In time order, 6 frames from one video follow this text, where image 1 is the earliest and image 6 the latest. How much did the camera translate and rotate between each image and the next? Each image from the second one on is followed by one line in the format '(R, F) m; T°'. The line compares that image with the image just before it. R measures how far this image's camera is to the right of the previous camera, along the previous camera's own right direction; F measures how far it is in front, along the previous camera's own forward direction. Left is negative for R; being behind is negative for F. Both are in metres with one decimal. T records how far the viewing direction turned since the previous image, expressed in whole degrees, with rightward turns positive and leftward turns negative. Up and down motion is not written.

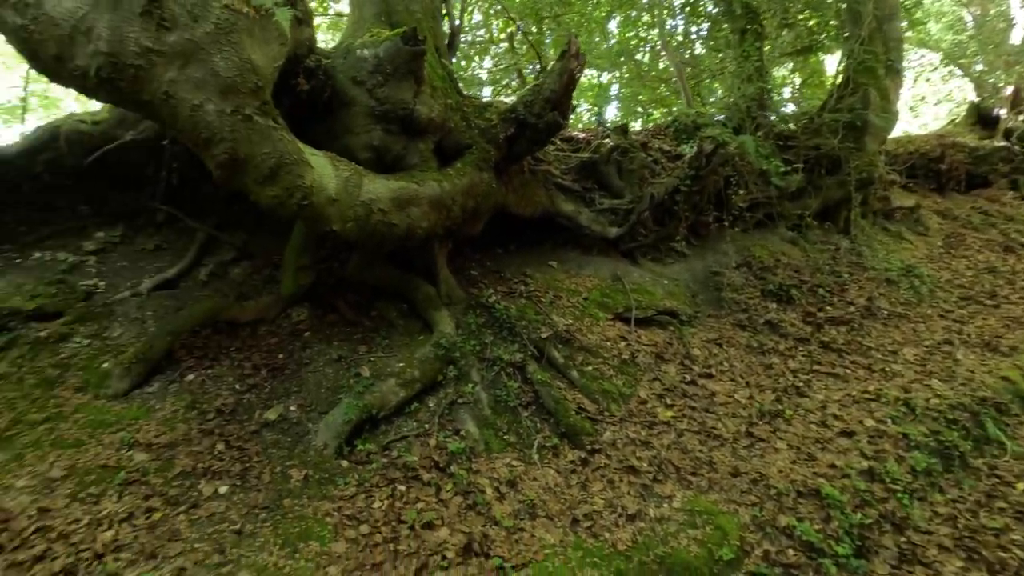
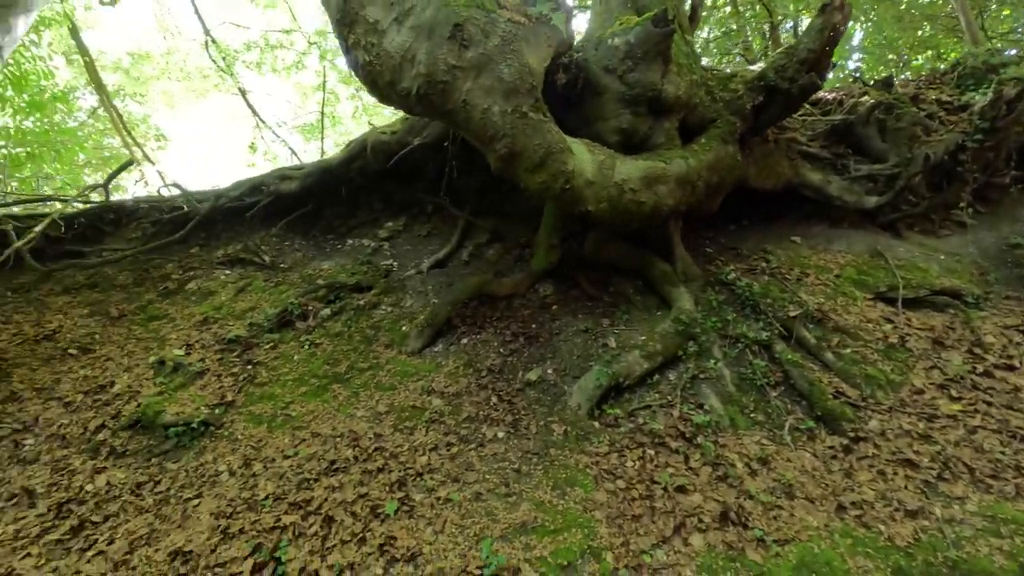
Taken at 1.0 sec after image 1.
(-0.4, -0.3) m; -21°
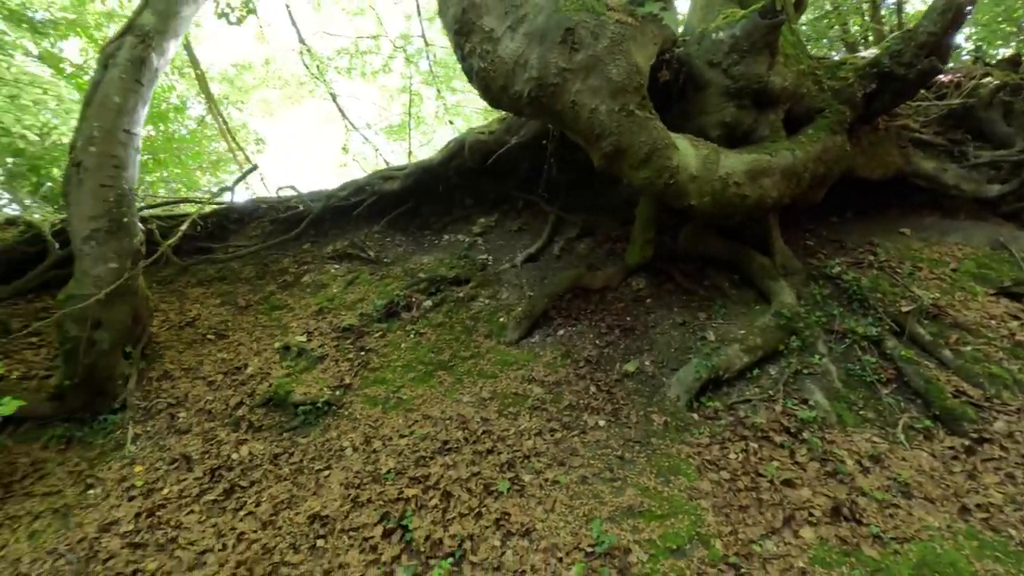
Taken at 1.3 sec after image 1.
(-0.3, -0.2) m; -7°
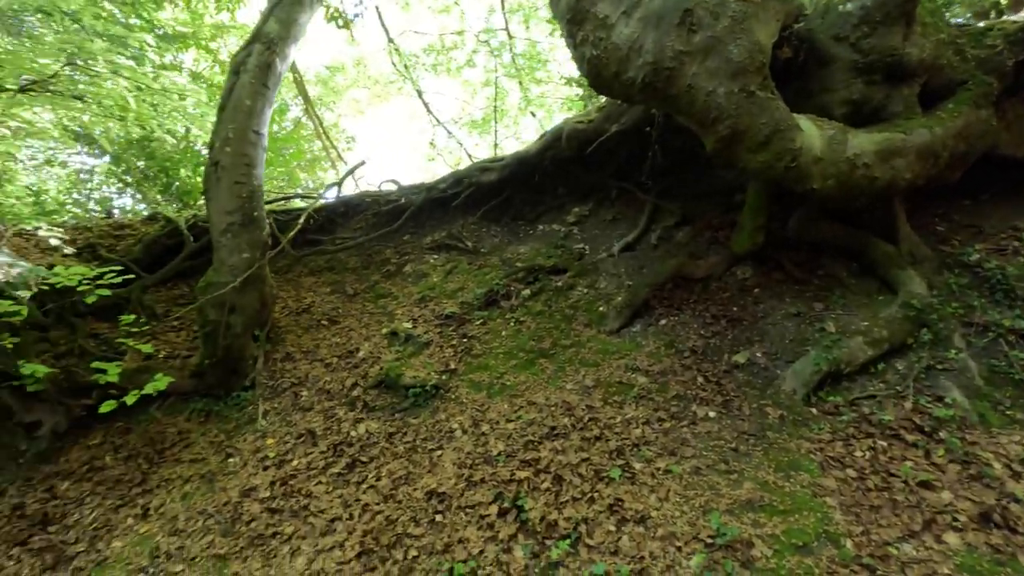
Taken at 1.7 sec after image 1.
(-0.3, -0.1) m; -8°
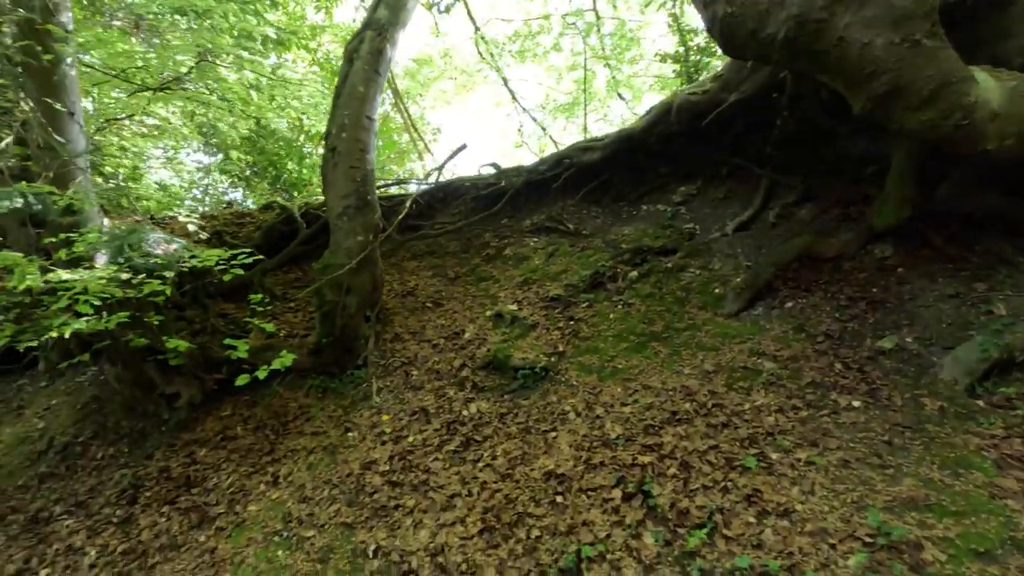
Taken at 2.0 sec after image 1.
(-0.4, +0.1) m; -8°
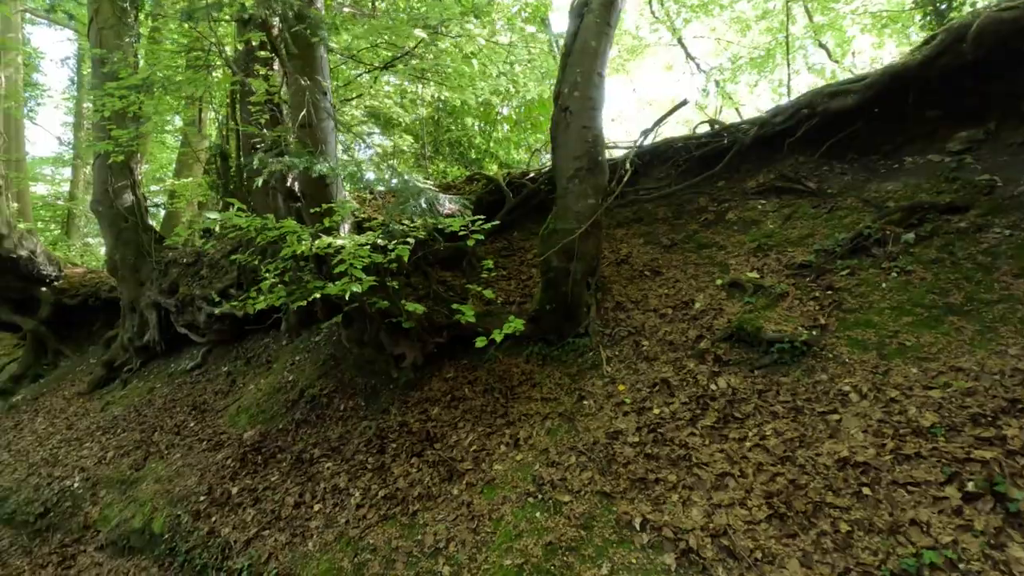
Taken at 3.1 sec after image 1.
(-1.1, +0.2) m; -14°
